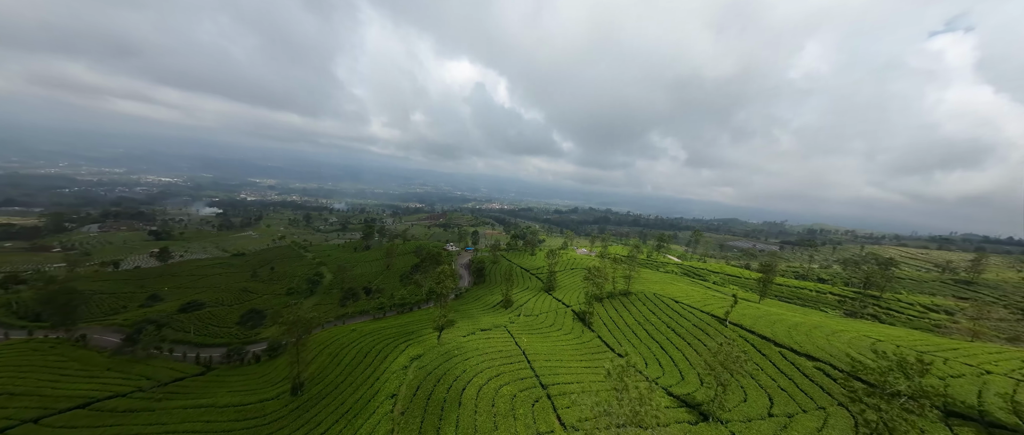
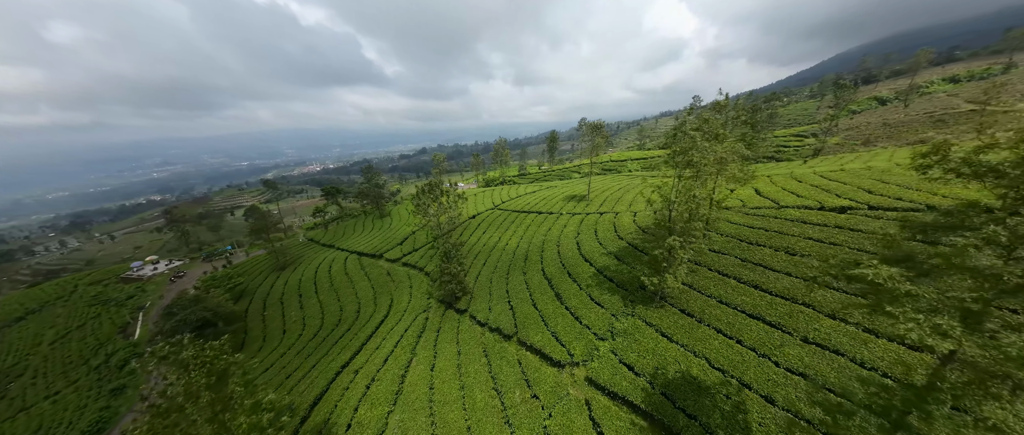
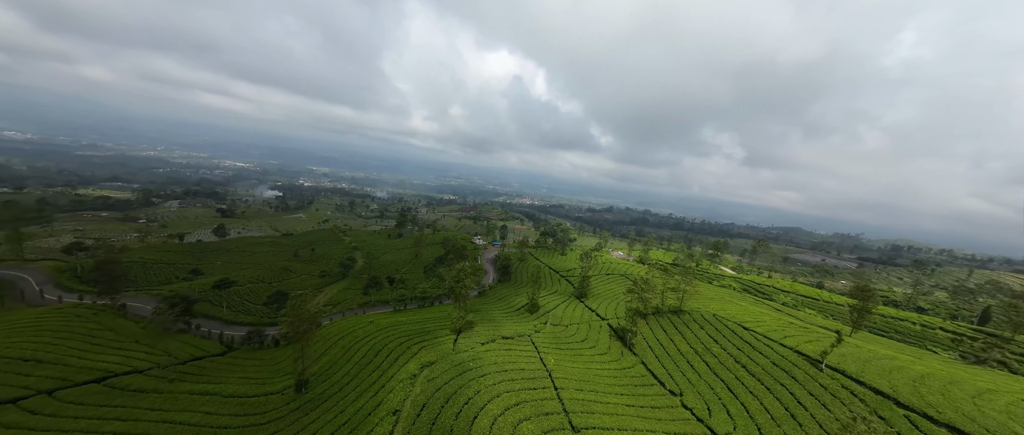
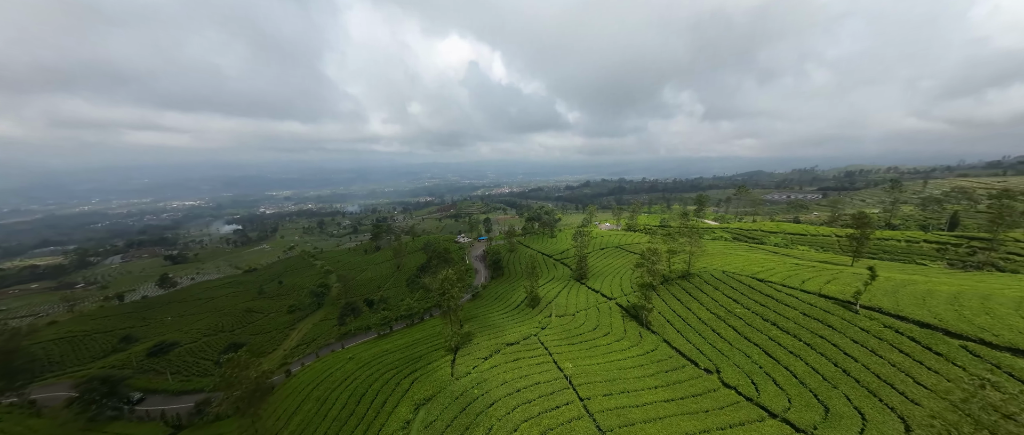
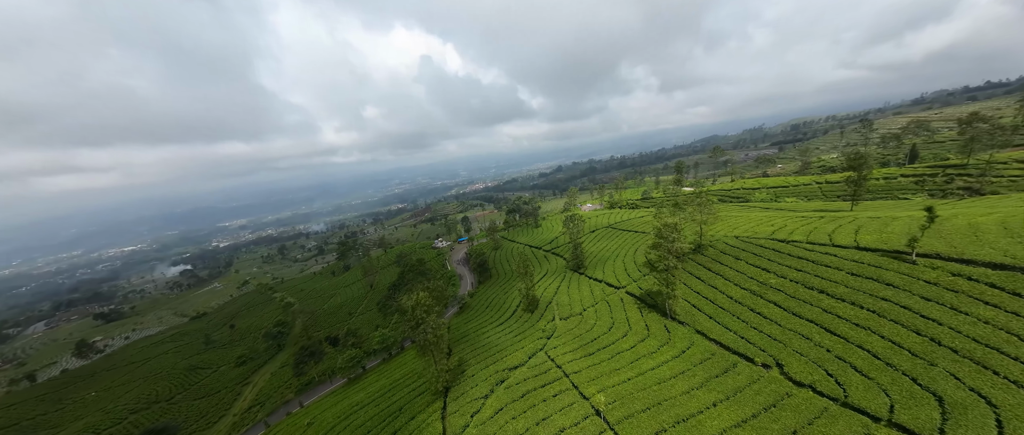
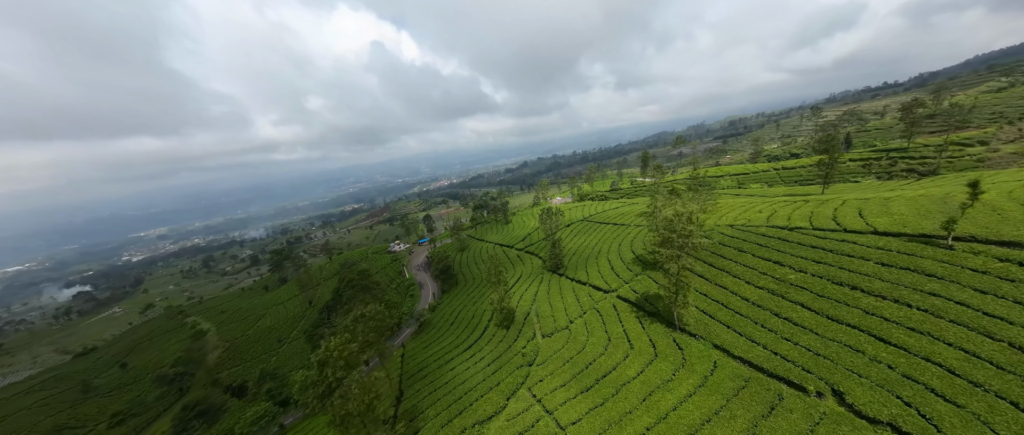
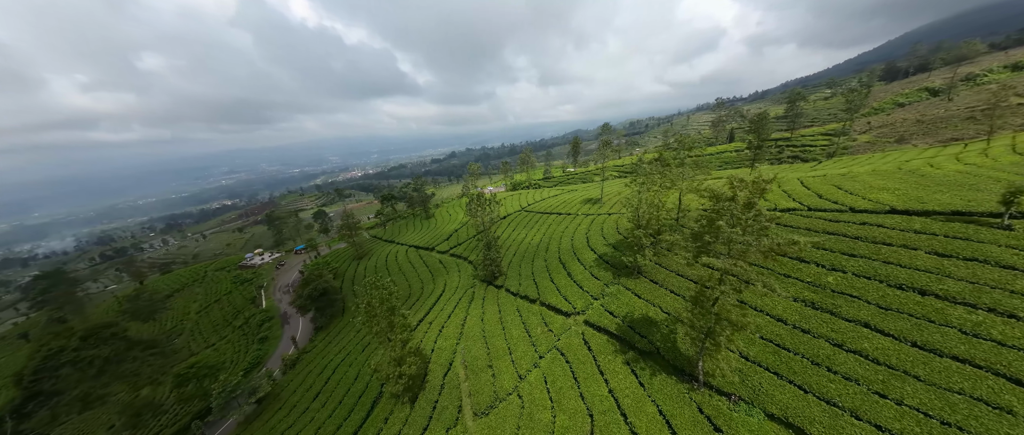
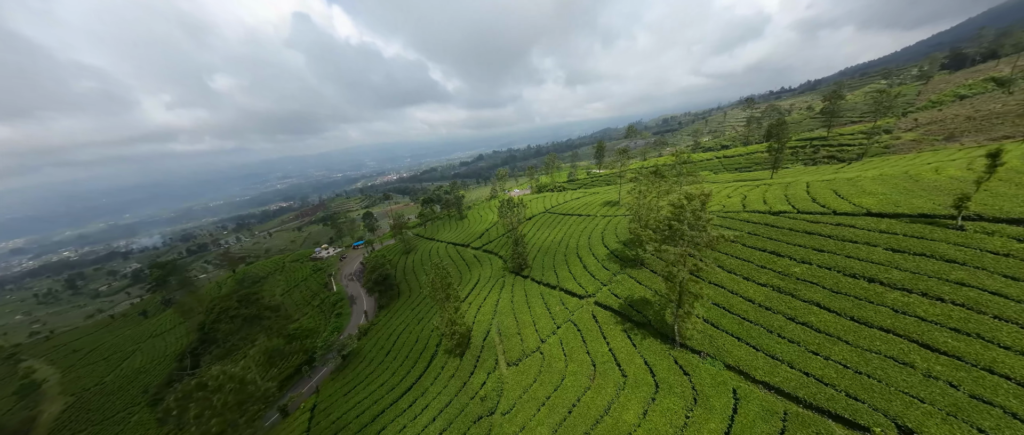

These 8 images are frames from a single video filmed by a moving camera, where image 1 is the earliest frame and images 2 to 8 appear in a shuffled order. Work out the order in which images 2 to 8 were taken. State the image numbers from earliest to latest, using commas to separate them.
3, 4, 5, 6, 8, 7, 2
